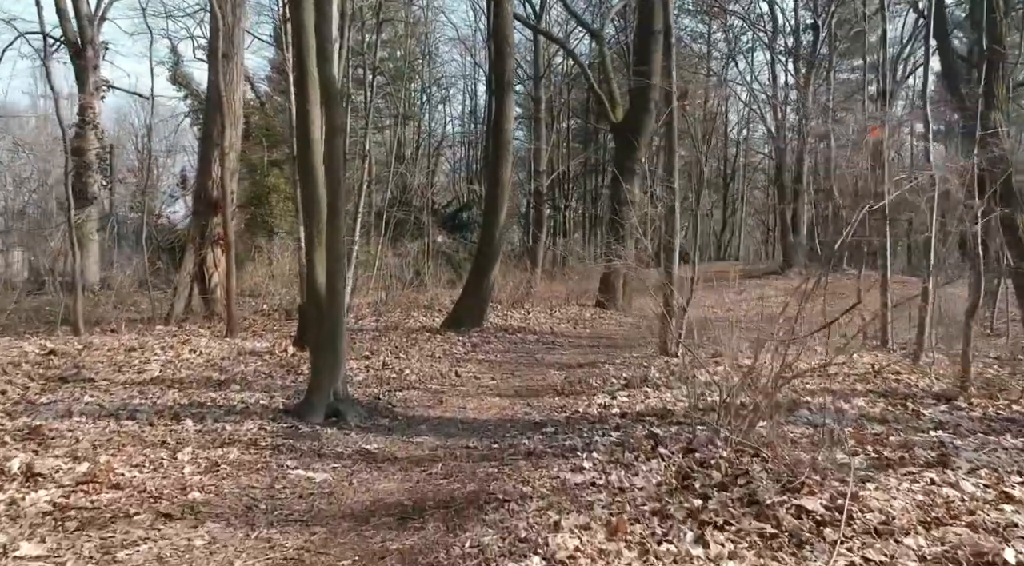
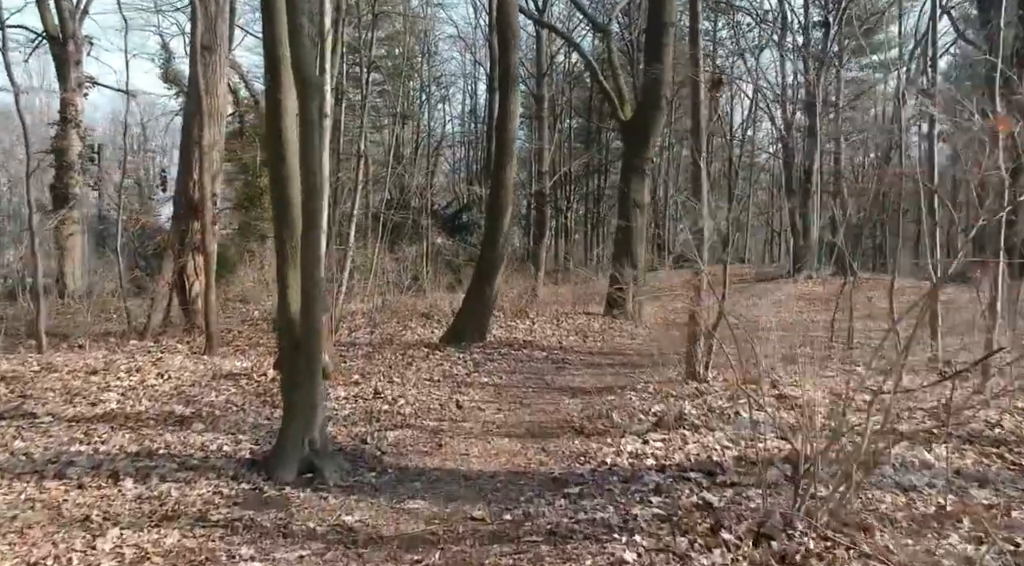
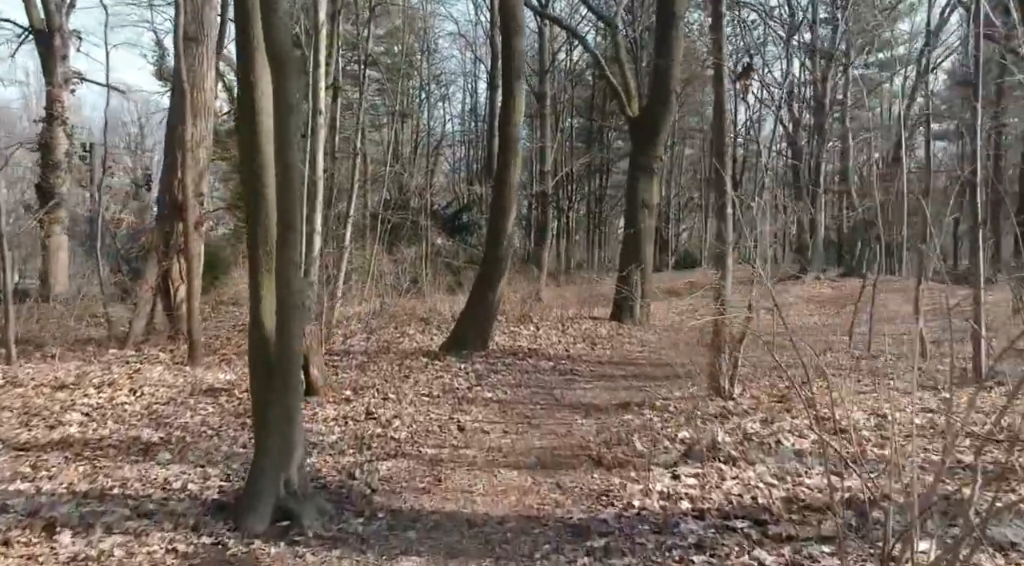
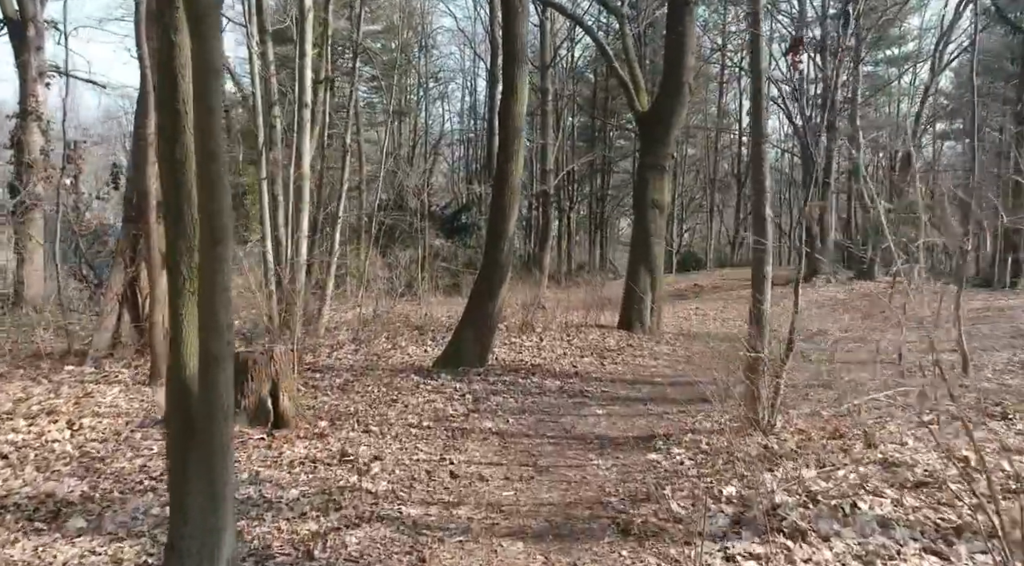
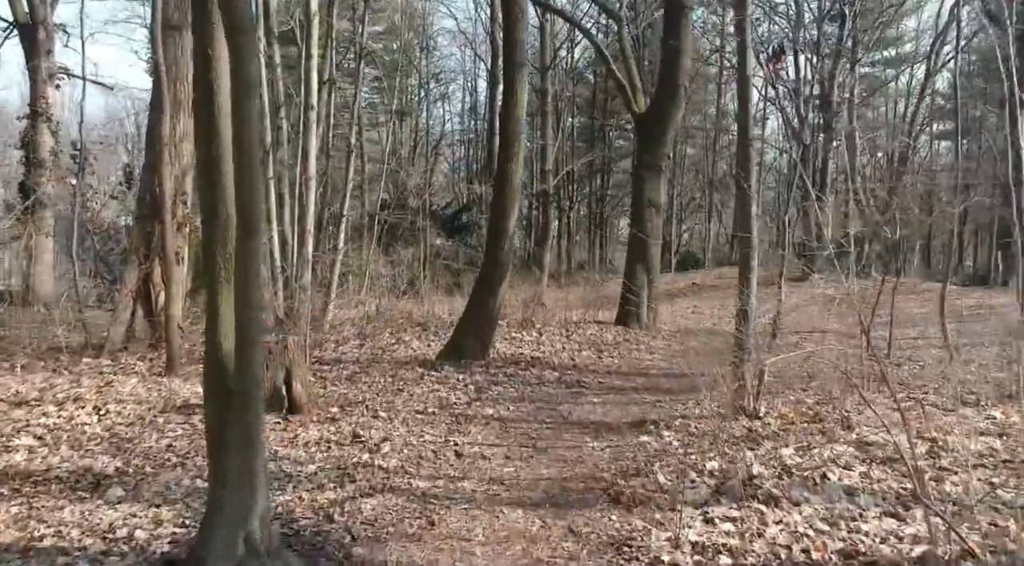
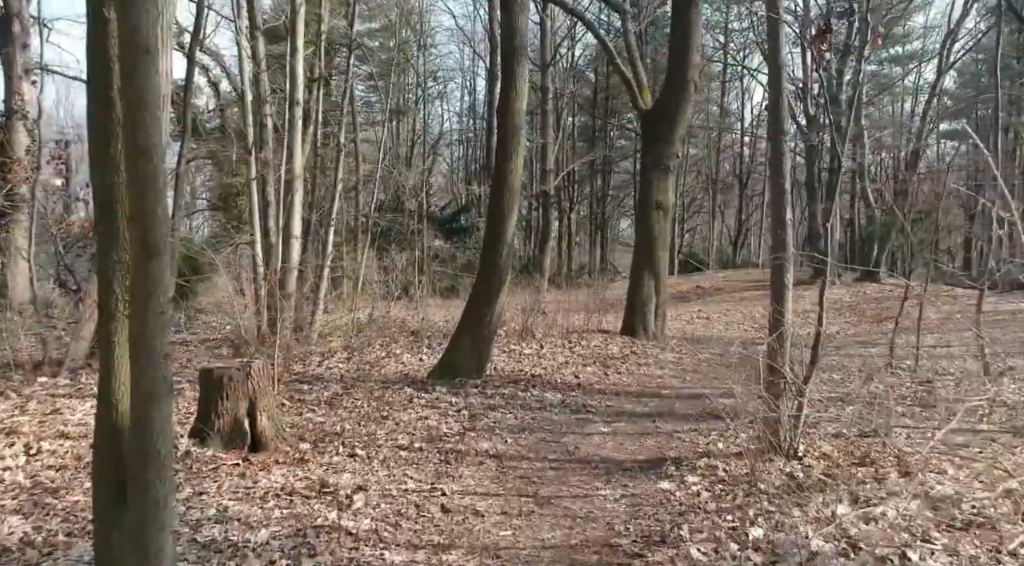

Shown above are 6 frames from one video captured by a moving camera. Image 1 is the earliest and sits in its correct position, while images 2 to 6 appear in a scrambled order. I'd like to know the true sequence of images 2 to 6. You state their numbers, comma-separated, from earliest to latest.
2, 3, 5, 4, 6
